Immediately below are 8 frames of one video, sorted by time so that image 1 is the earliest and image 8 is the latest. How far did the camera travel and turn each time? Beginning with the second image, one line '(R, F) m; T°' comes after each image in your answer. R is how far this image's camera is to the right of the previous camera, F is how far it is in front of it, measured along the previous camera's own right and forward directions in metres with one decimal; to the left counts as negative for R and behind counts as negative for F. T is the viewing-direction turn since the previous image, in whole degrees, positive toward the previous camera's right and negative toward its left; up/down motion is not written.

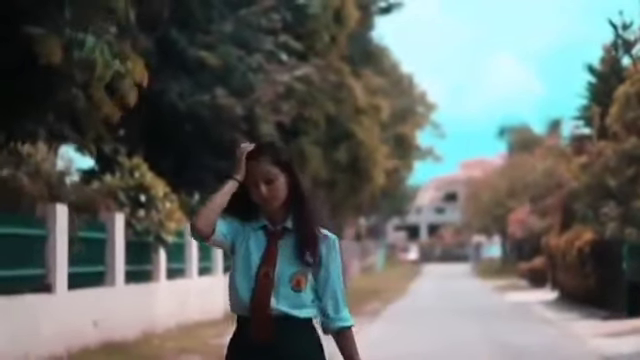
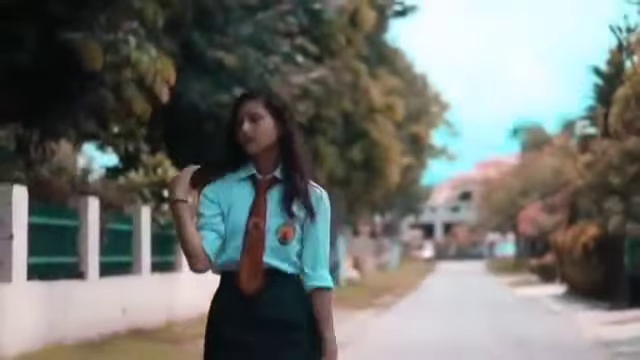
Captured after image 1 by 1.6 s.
(0.0, -1.2) m; -1°
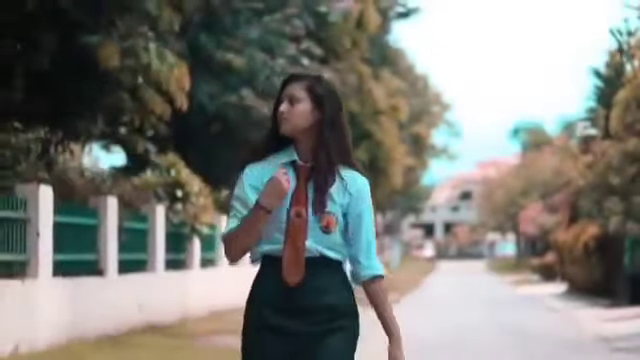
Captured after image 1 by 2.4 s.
(-0.1, -0.6) m; 0°
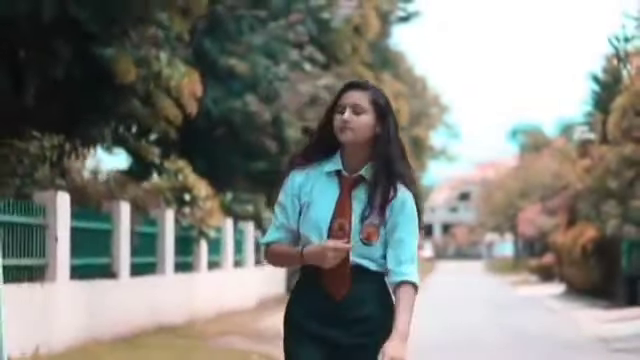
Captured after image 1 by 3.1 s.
(-0.1, -0.5) m; 0°
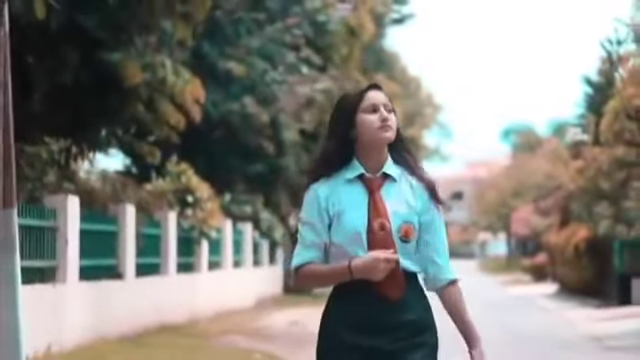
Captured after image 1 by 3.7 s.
(-0.1, -0.5) m; 0°
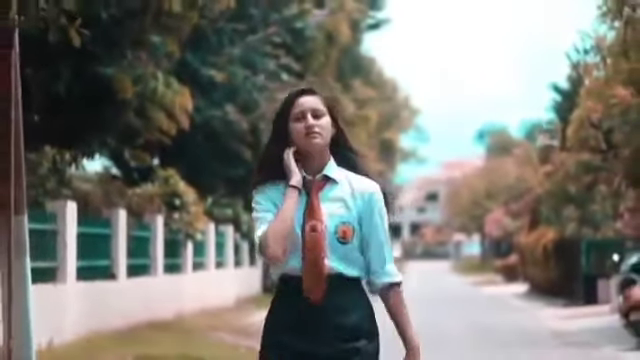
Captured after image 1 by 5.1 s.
(-0.1, -1.2) m; +1°
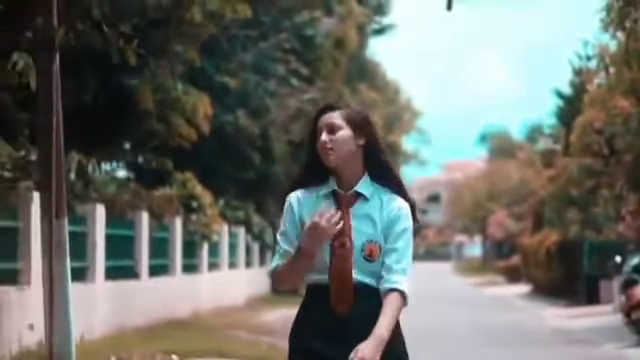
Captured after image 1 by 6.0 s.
(-0.2, -0.9) m; 0°
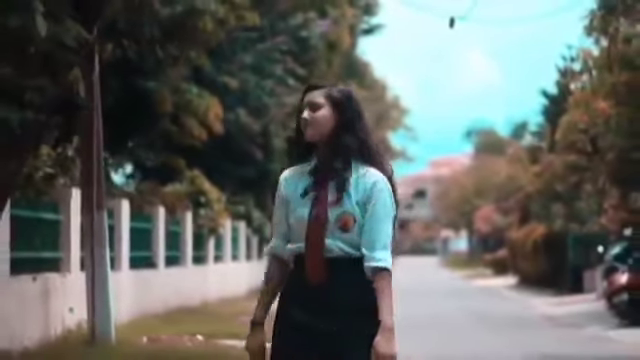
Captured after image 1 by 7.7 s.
(-0.3, -1.6) m; +1°
